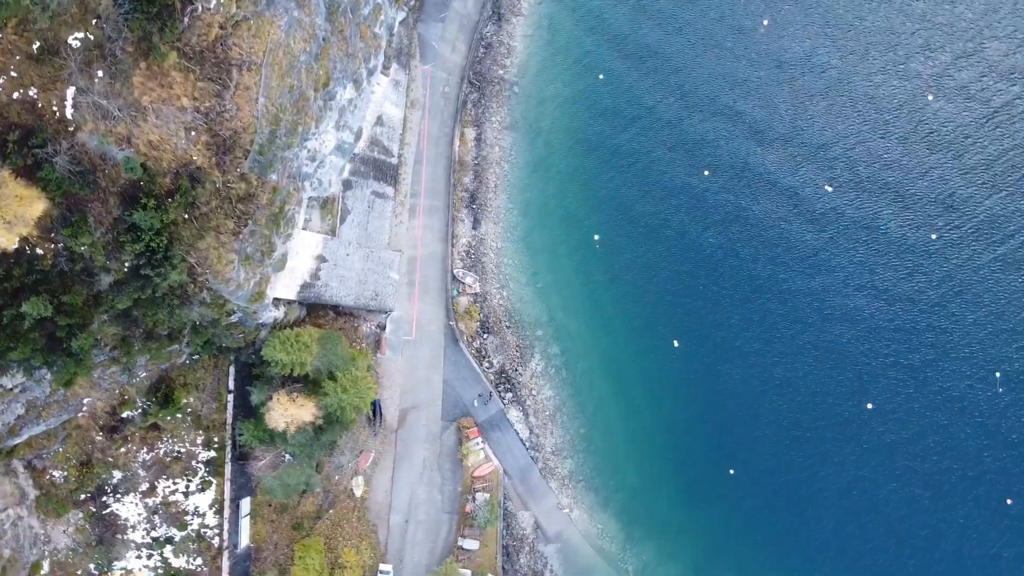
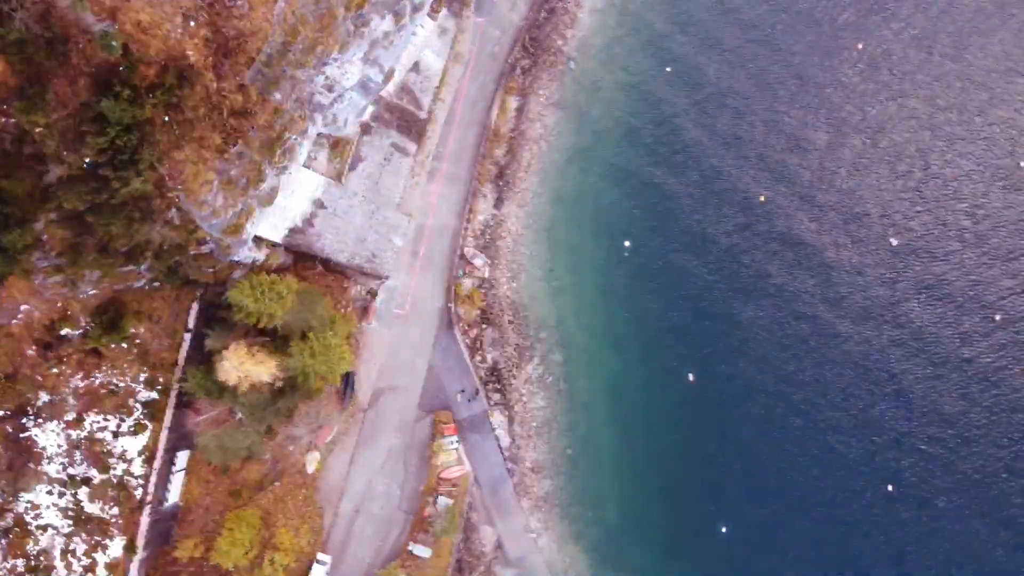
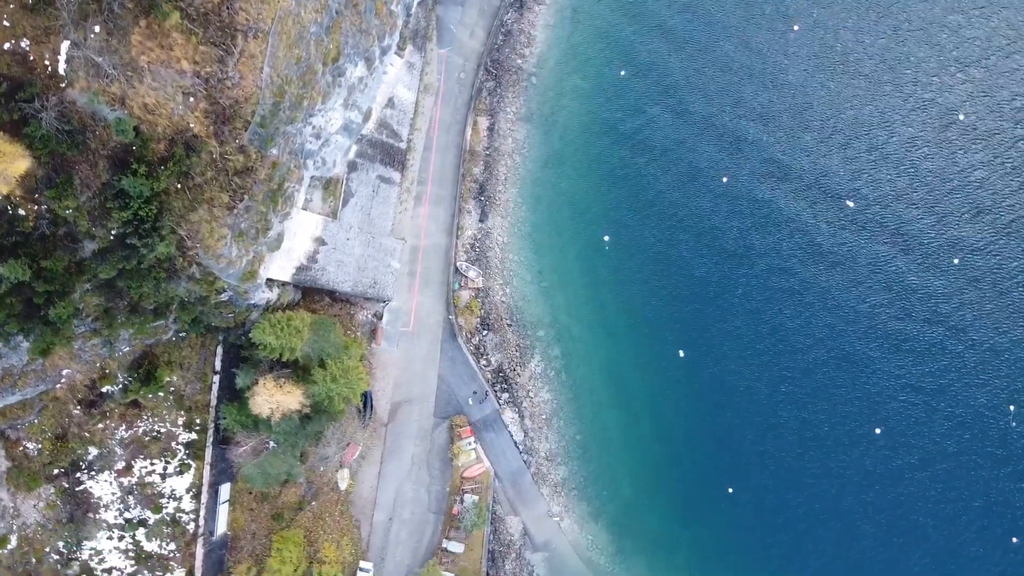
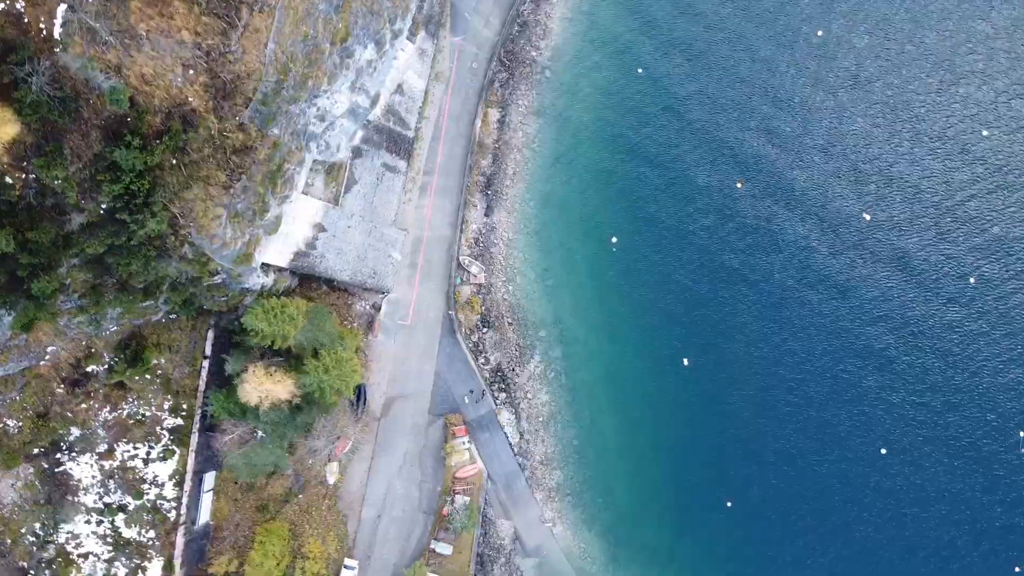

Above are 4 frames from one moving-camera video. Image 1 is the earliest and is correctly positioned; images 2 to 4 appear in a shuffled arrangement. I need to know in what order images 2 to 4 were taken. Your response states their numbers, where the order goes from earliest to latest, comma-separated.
3, 4, 2
